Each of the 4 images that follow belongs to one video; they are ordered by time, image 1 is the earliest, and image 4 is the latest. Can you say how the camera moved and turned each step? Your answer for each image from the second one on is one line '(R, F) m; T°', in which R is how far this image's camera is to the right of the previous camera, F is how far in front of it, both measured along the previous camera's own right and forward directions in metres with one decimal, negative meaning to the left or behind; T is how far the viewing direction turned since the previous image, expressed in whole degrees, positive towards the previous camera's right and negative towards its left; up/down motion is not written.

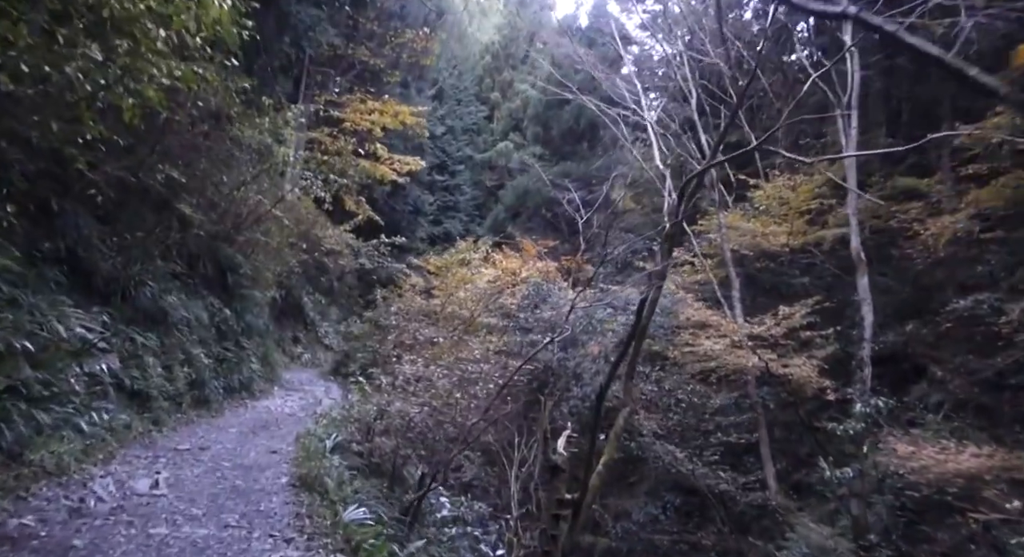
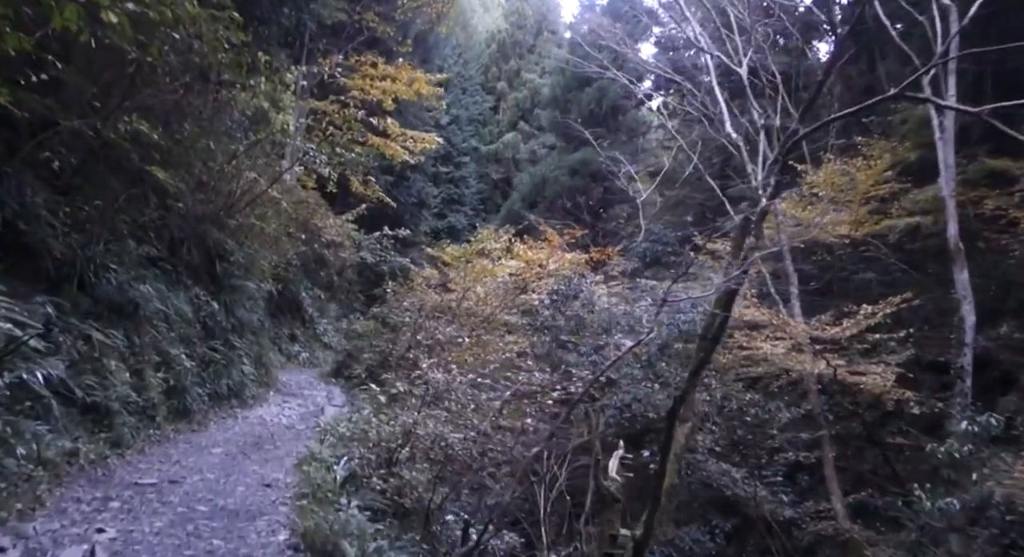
(-0.4, +1.1) m; 0°
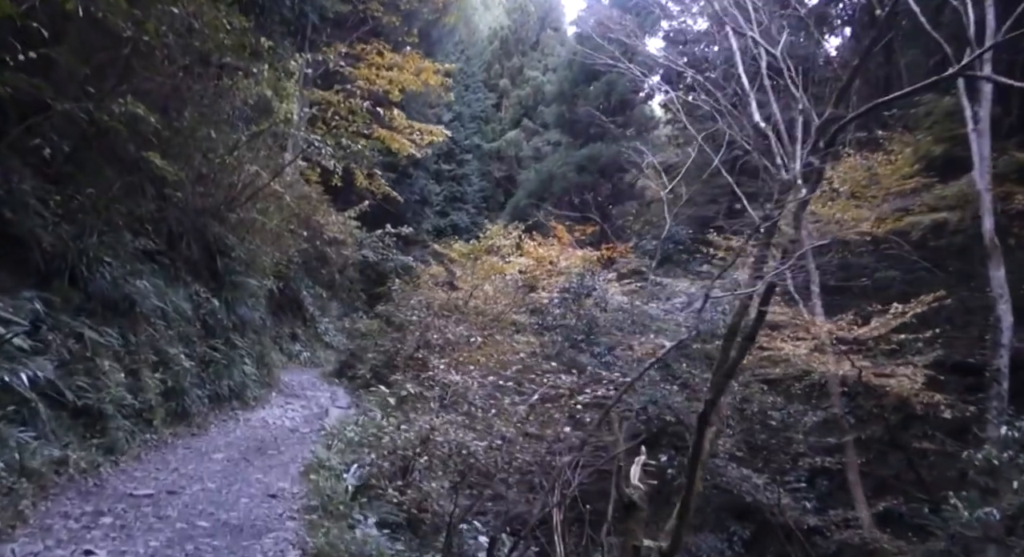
(-0.1, +0.3) m; 0°
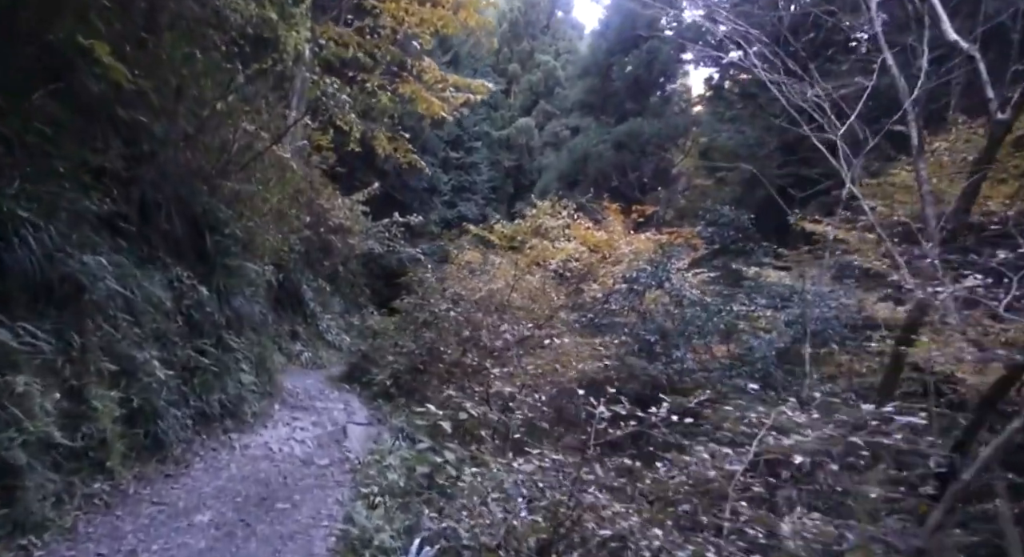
(-0.6, +1.5) m; 0°
